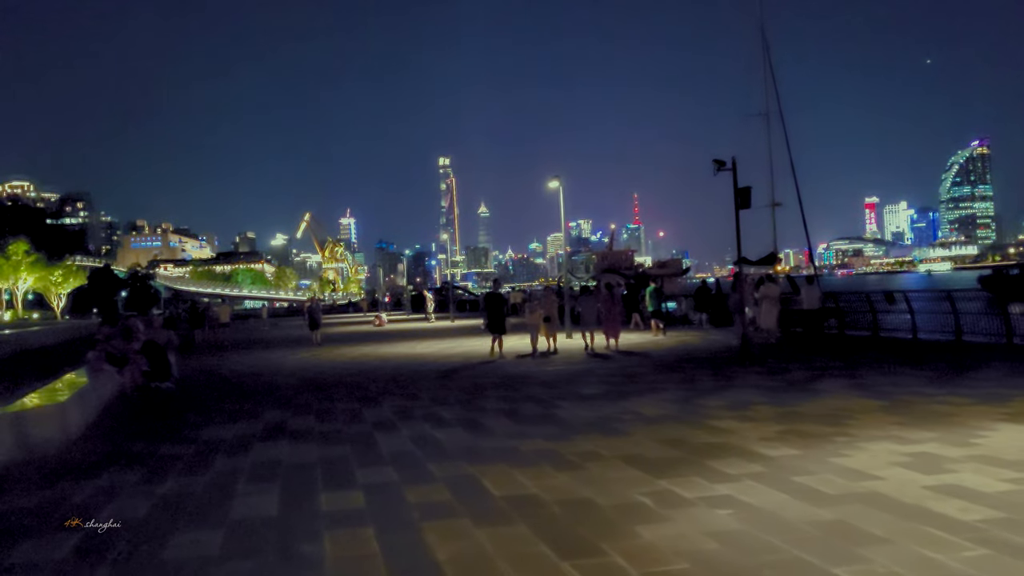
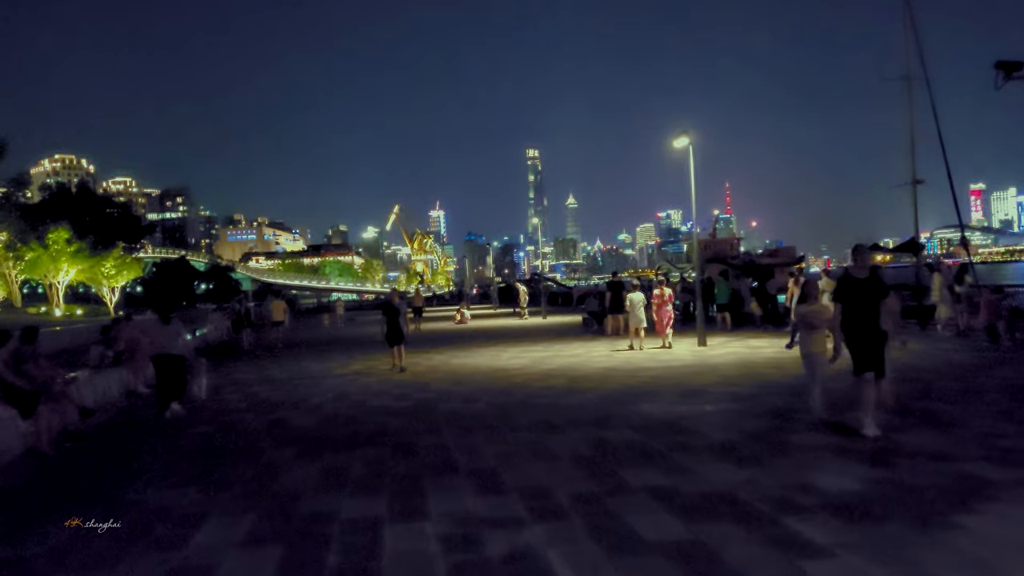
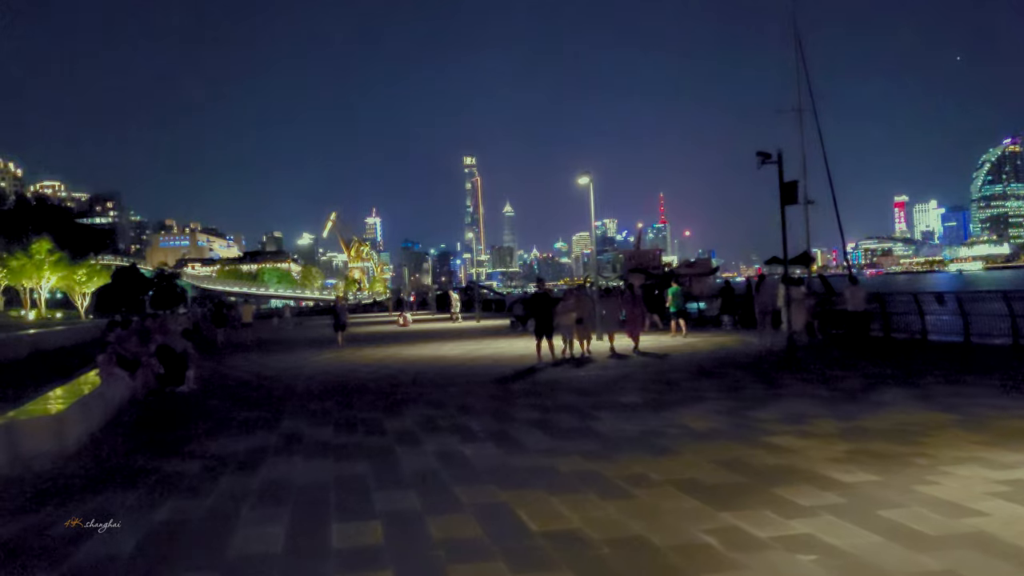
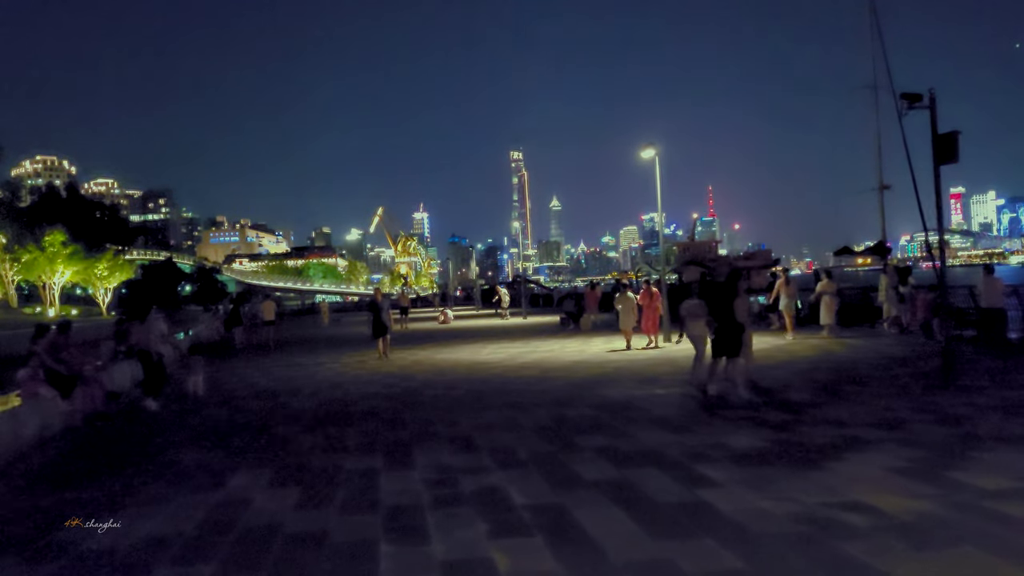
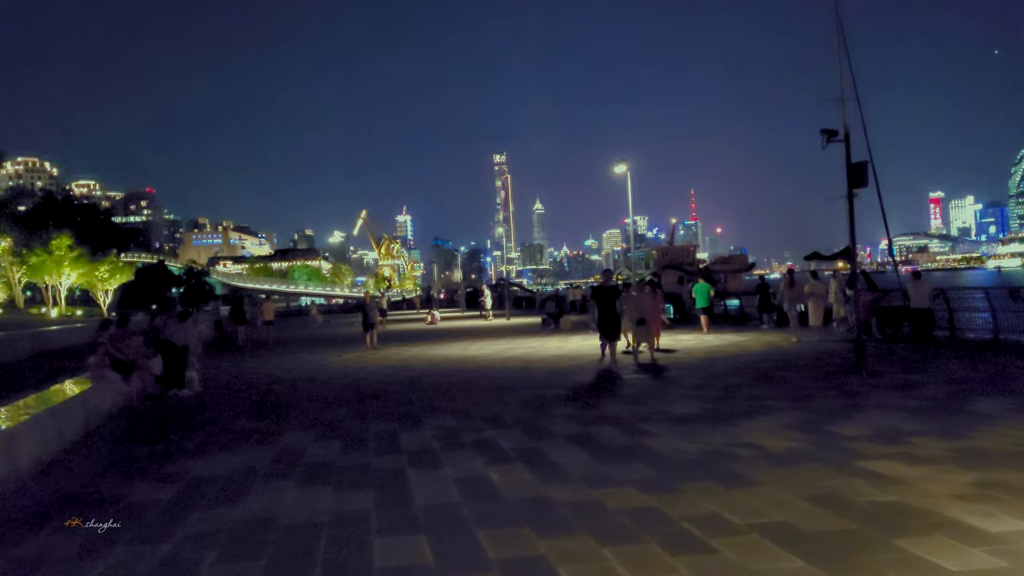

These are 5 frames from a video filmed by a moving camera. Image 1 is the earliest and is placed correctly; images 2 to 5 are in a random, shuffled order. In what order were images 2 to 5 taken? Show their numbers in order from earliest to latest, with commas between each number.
3, 5, 4, 2
